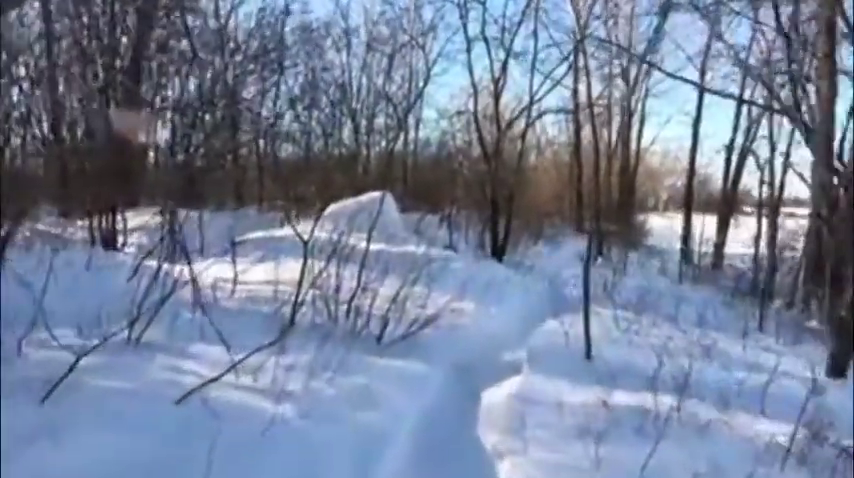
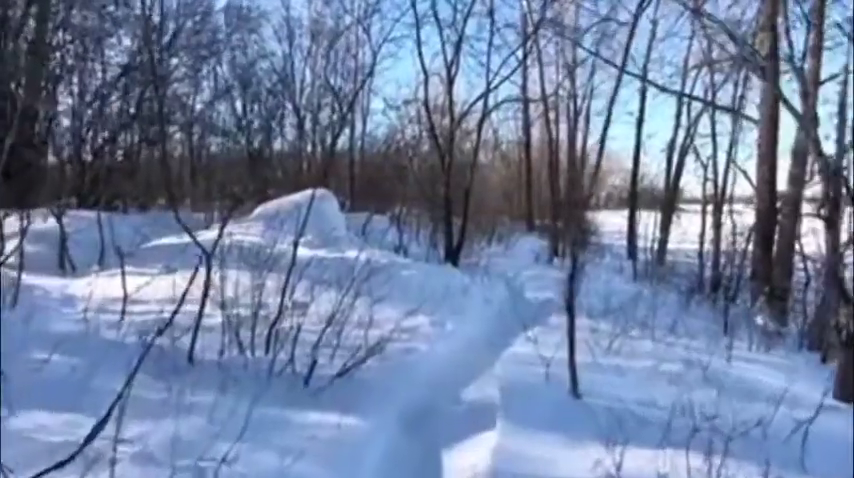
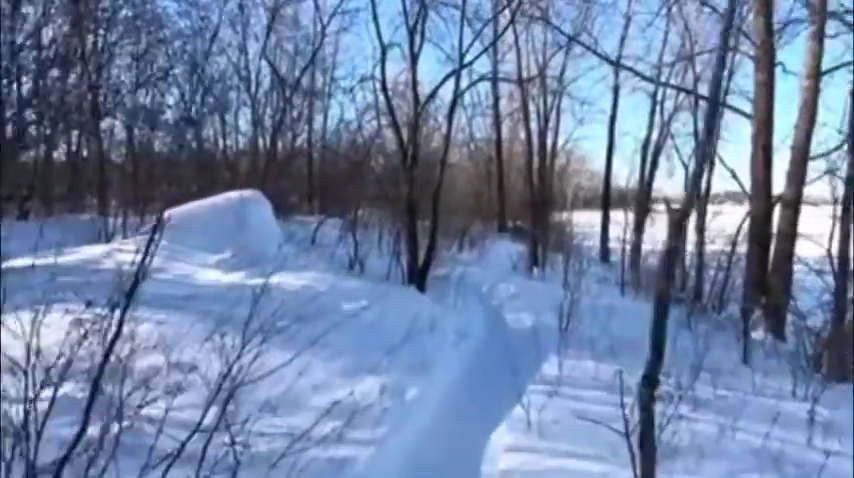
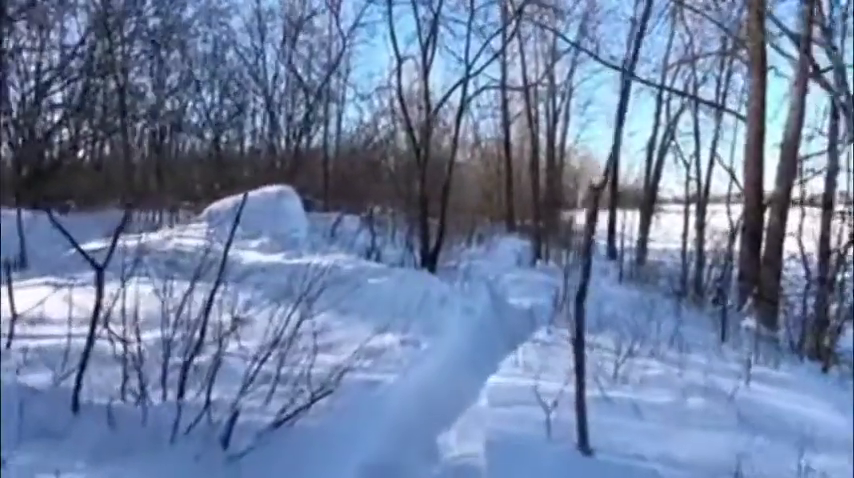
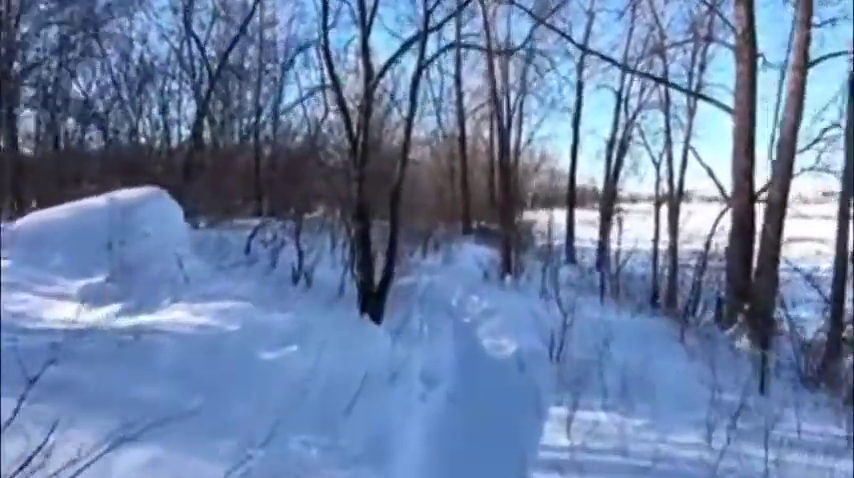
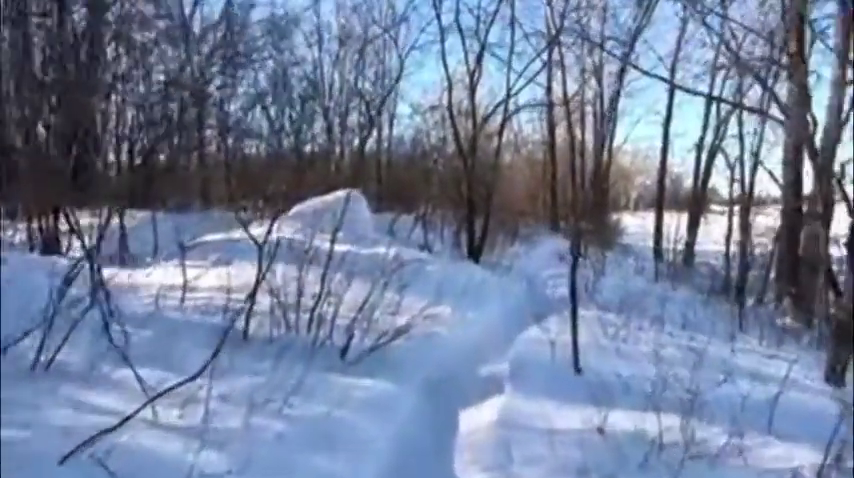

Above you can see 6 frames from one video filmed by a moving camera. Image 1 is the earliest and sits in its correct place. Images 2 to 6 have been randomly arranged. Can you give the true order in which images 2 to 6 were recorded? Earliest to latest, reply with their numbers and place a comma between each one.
6, 2, 4, 3, 5
